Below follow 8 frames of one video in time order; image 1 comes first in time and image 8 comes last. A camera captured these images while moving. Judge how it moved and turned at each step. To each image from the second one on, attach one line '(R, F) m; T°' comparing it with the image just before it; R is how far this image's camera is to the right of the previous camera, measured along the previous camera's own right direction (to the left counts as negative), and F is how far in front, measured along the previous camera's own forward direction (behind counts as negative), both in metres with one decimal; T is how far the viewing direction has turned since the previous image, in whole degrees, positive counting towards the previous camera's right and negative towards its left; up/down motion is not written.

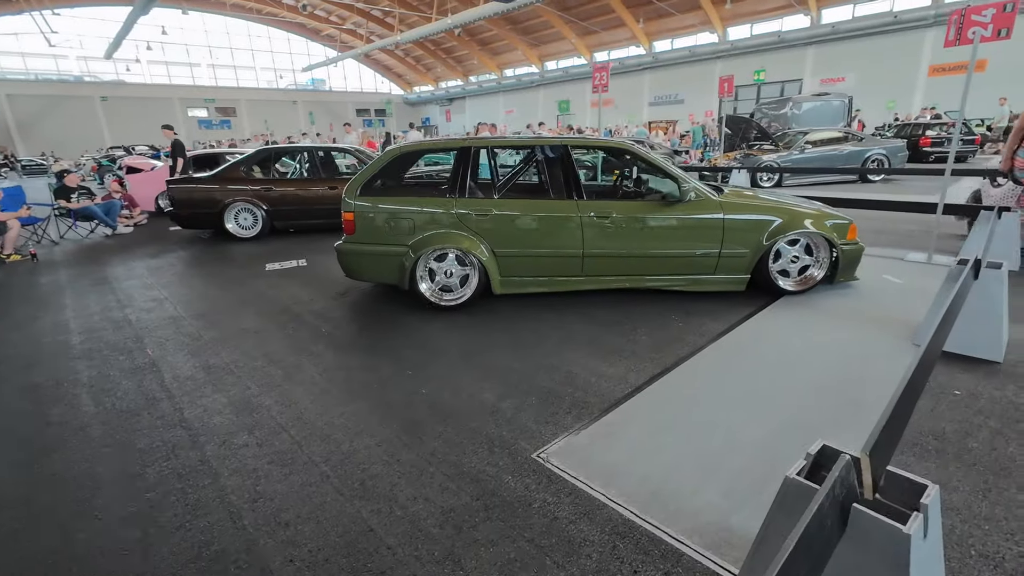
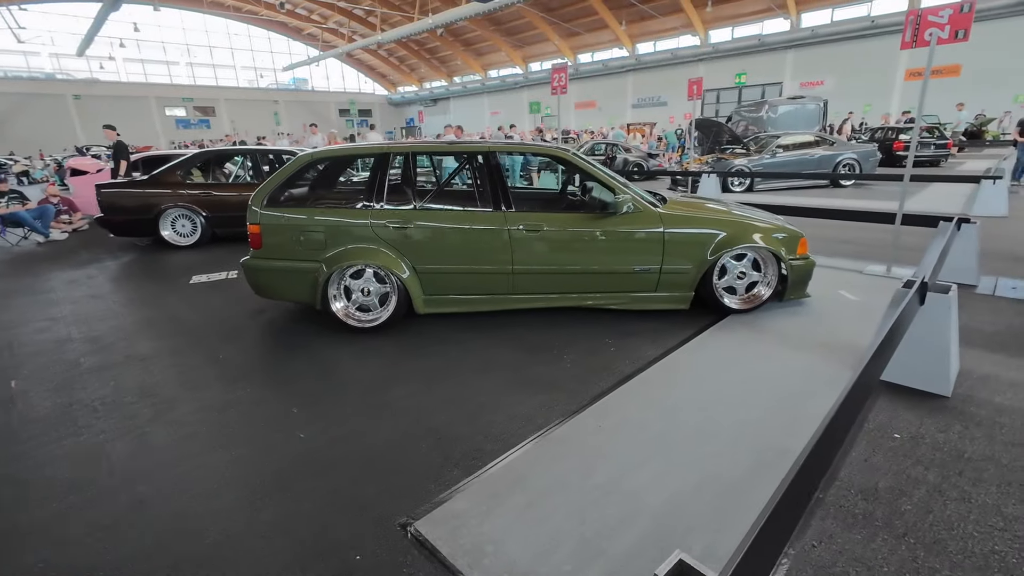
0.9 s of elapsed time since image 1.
(+0.5, +0.3) m; +1°
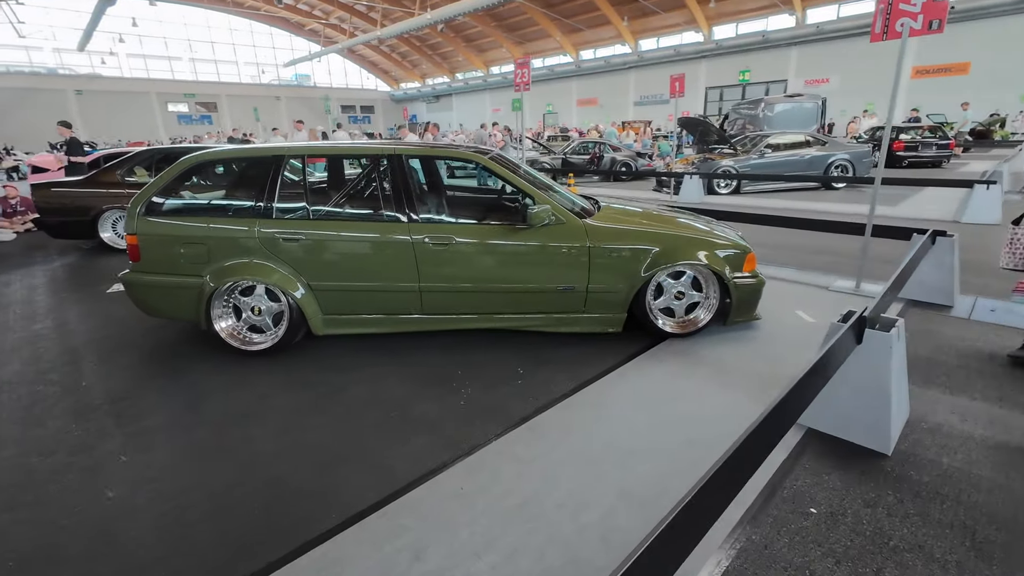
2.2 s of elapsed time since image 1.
(+0.7, +0.4) m; -1°
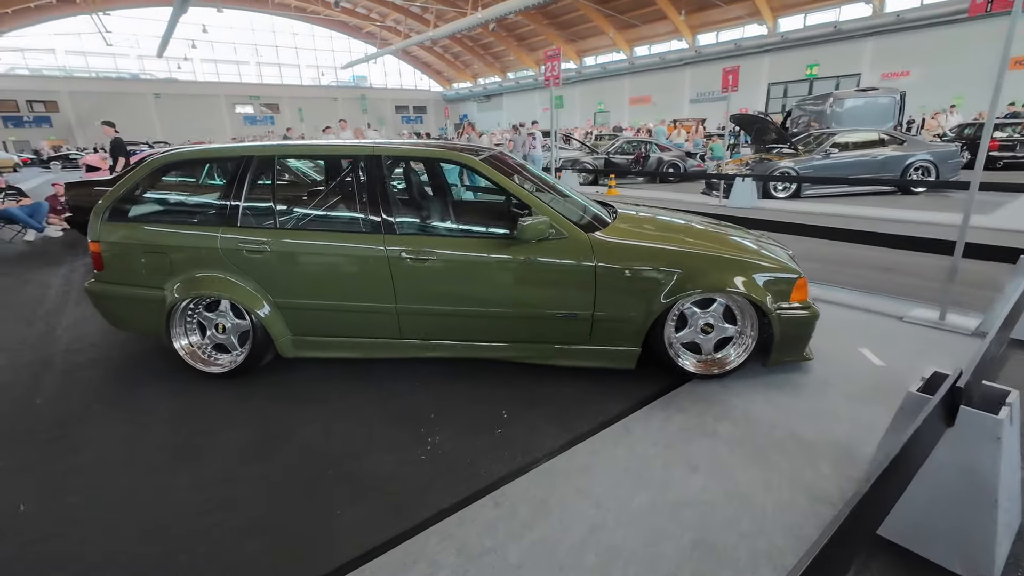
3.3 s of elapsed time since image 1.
(+0.3, +0.5) m; -6°
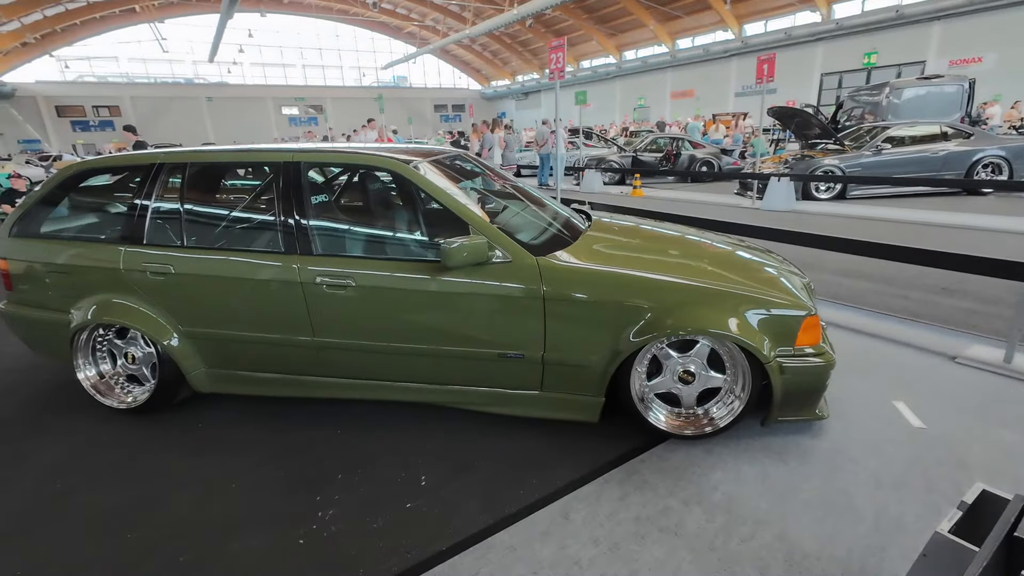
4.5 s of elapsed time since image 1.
(+0.5, +0.5) m; -5°
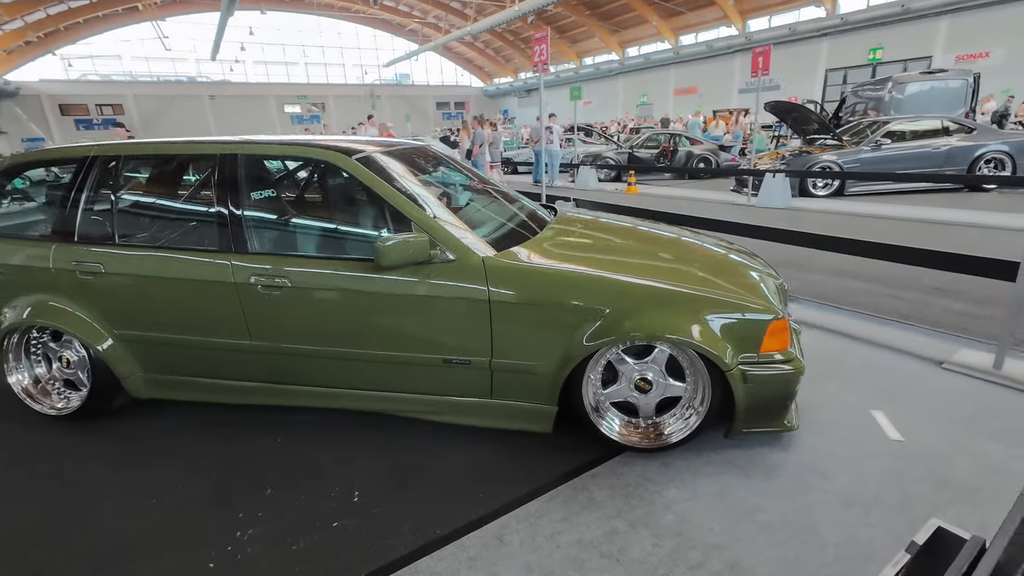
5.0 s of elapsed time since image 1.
(+0.3, +0.2) m; 0°
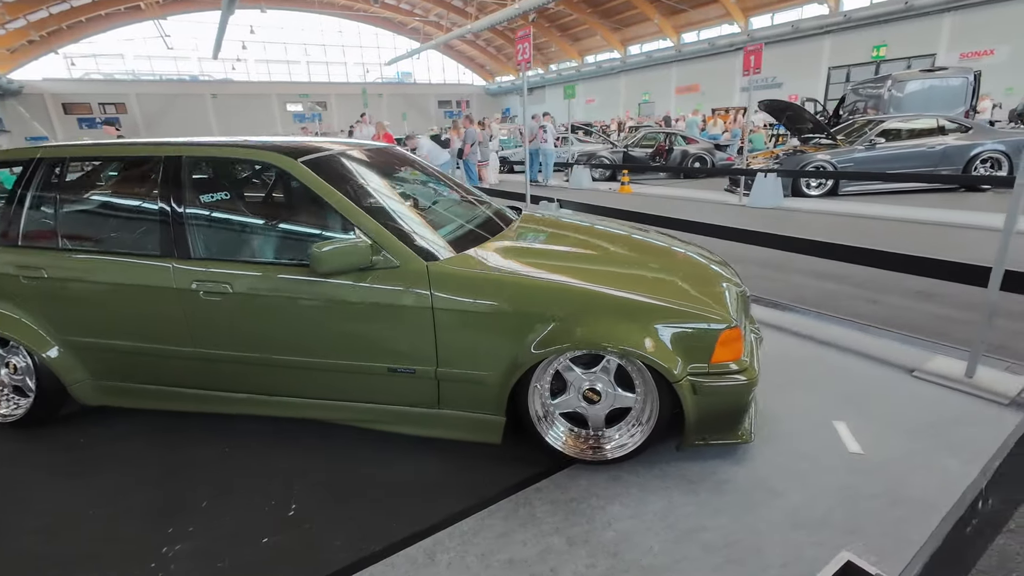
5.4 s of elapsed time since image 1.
(+0.2, +0.1) m; 0°
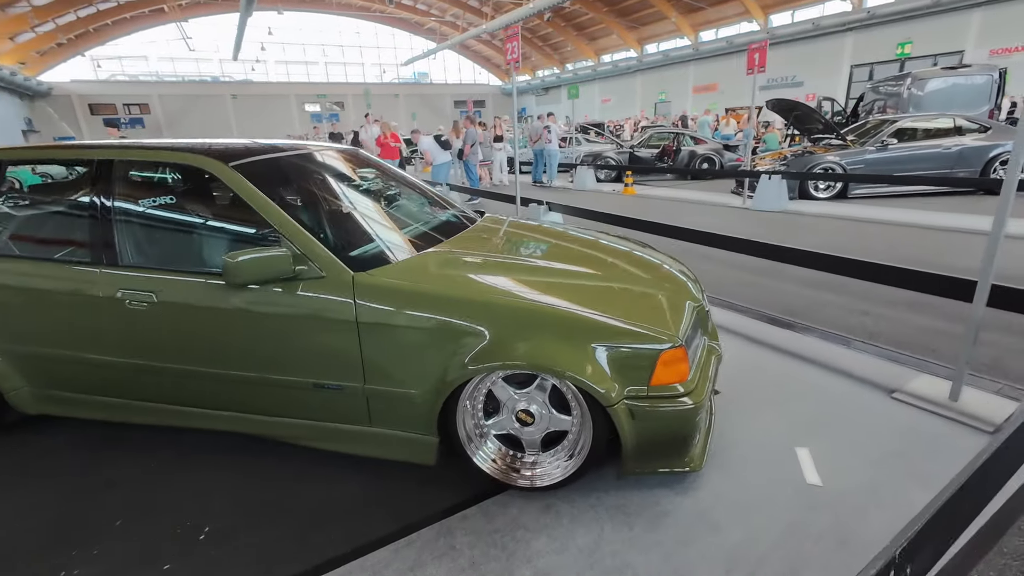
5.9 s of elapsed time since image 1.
(+0.3, +0.1) m; -2°
